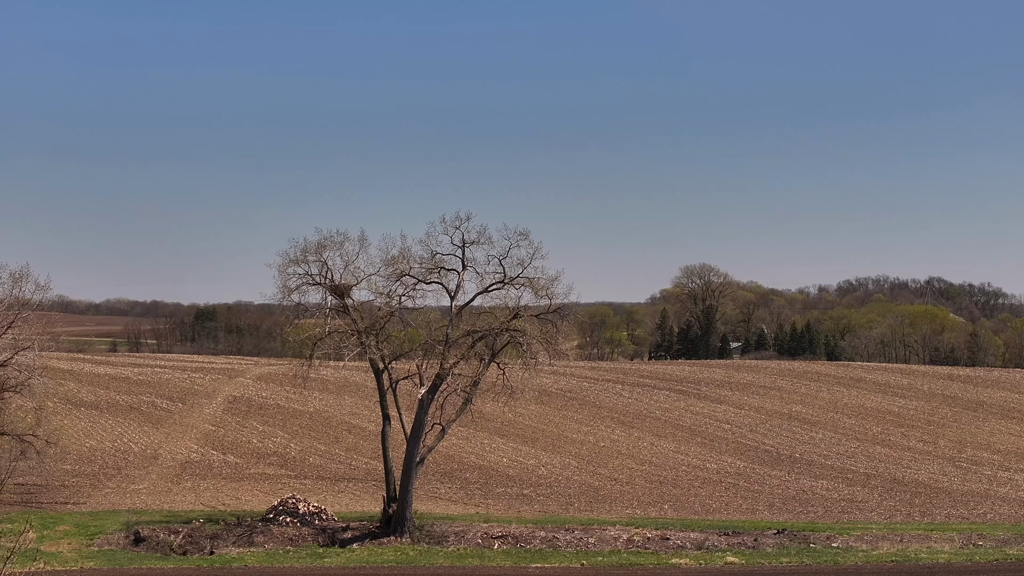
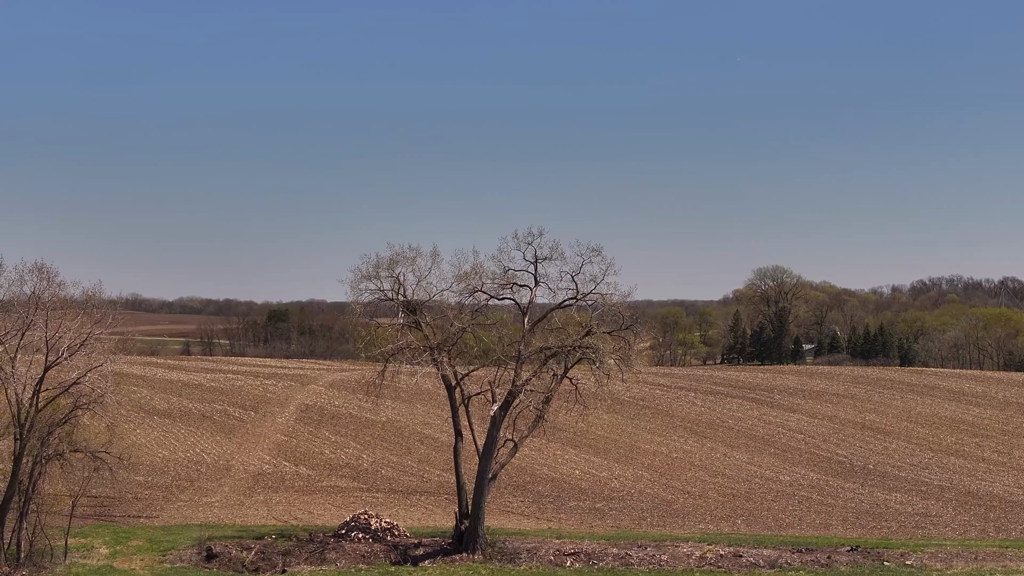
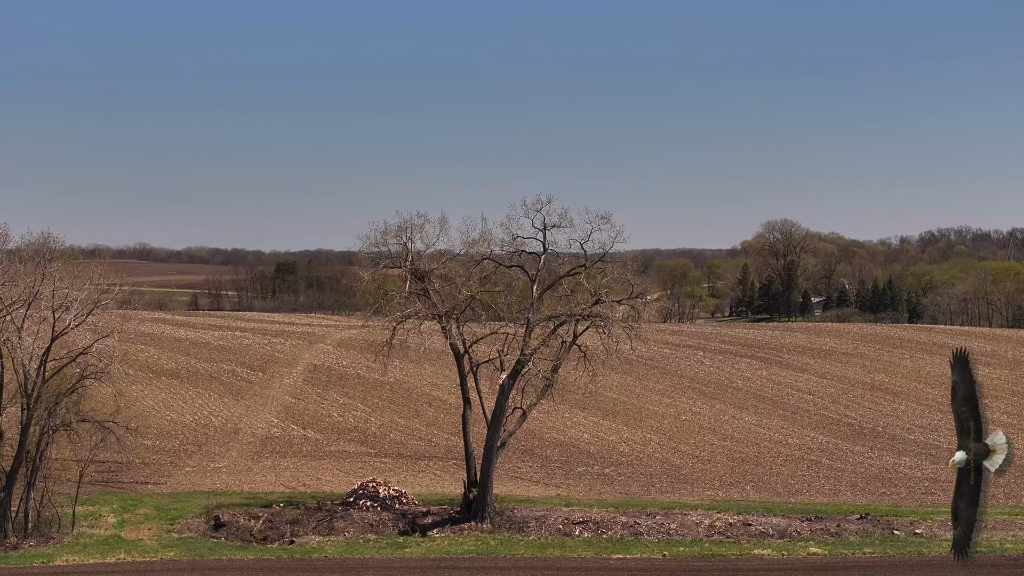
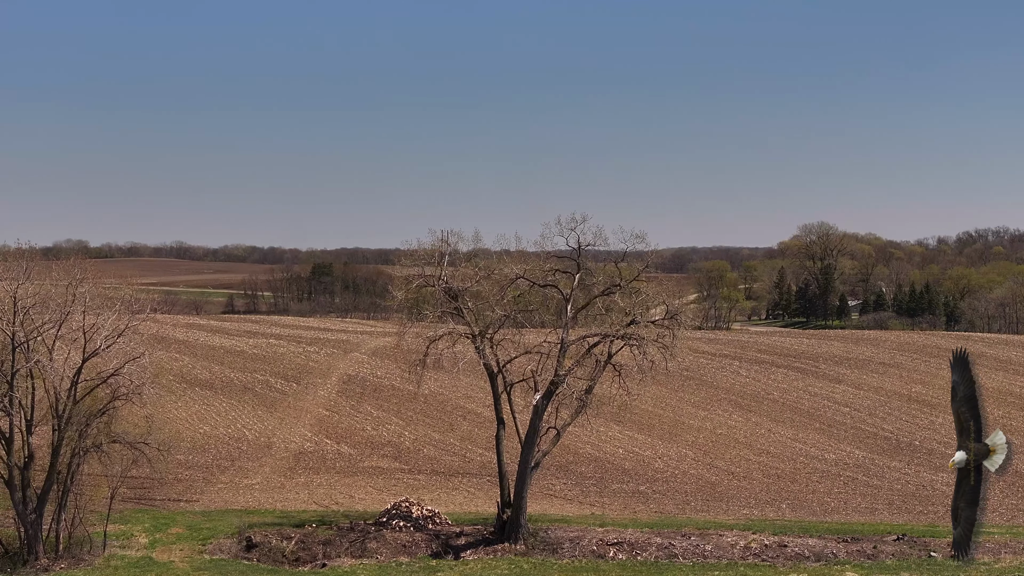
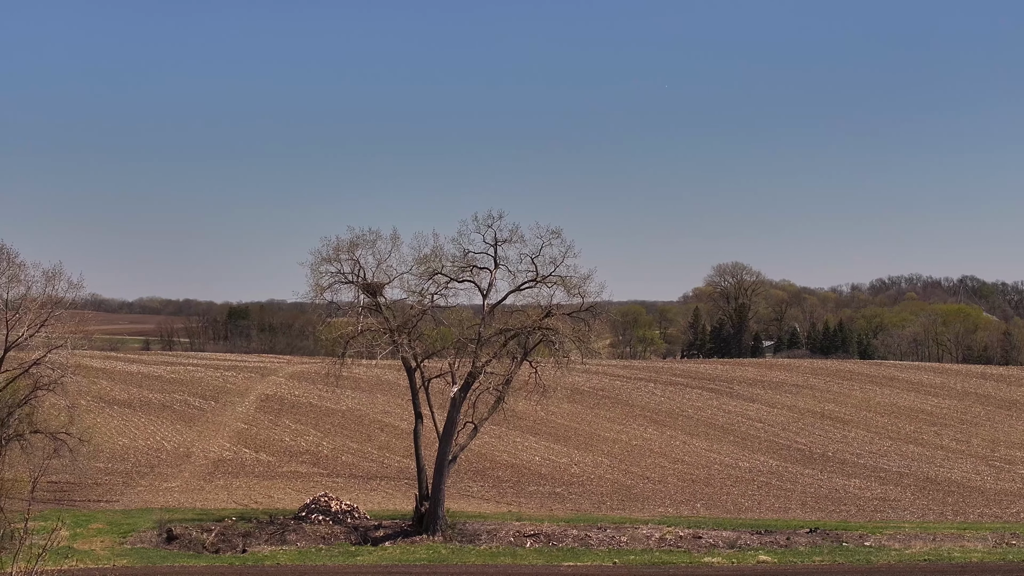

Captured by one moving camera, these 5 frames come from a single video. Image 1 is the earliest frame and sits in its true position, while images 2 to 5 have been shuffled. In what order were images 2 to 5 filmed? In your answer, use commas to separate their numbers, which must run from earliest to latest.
5, 2, 3, 4
